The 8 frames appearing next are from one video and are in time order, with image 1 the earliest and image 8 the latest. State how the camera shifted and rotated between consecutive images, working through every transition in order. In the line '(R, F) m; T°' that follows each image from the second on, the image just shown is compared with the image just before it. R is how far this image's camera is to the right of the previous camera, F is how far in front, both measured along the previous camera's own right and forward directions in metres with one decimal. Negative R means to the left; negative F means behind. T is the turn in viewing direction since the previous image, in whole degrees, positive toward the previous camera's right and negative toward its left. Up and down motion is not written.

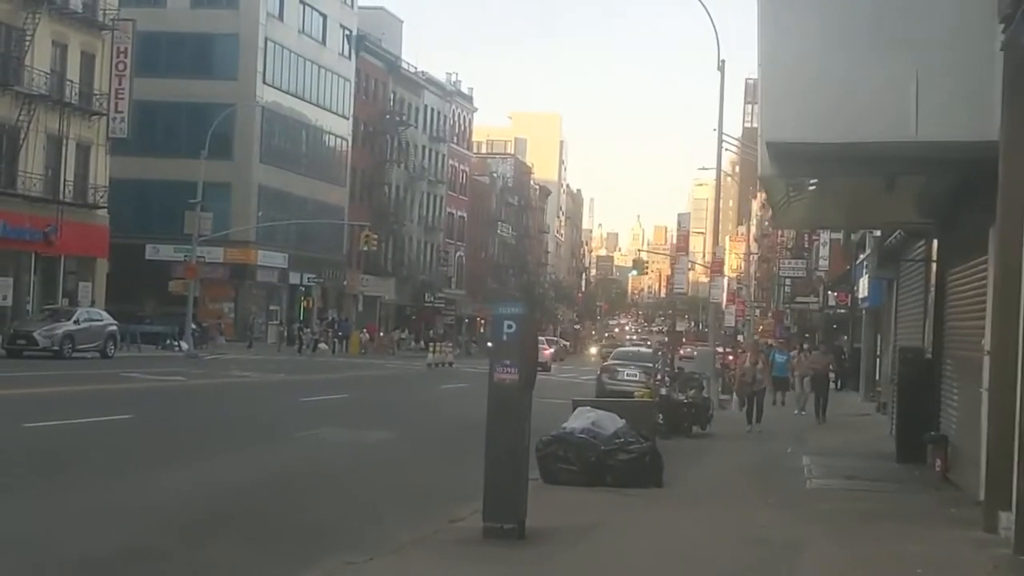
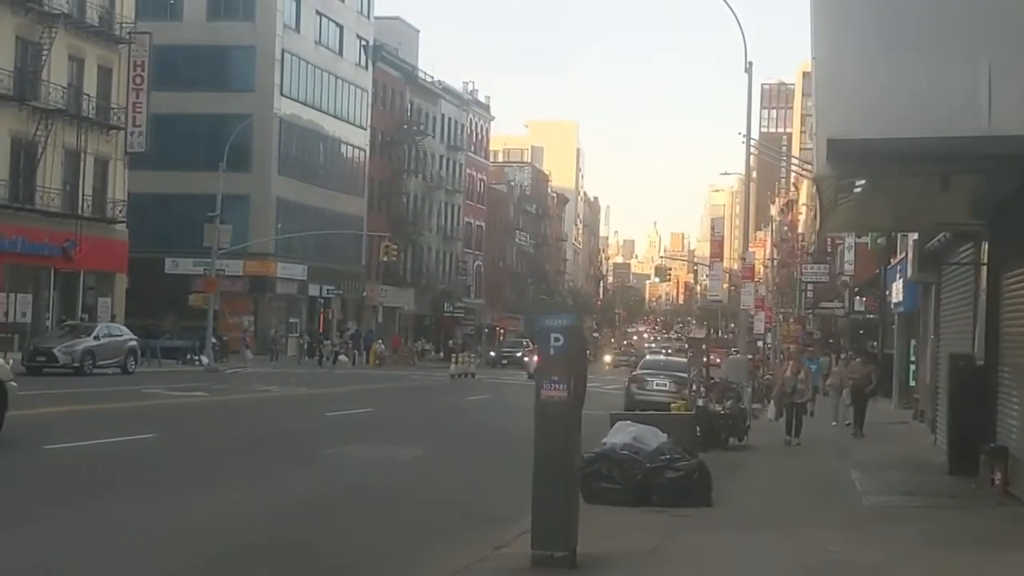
(-0.2, +0.5) m; -1°
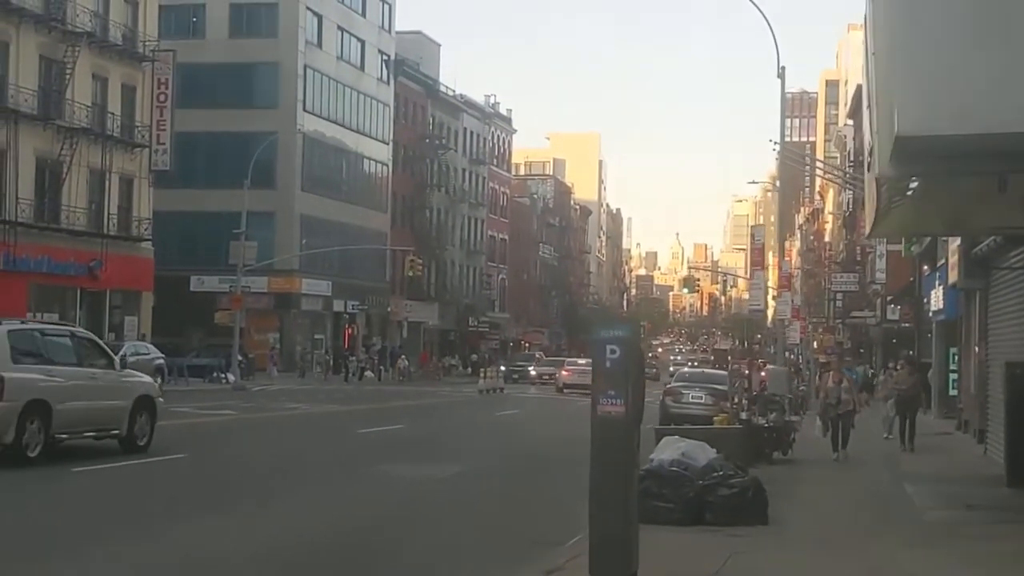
(-0.2, +0.5) m; -1°
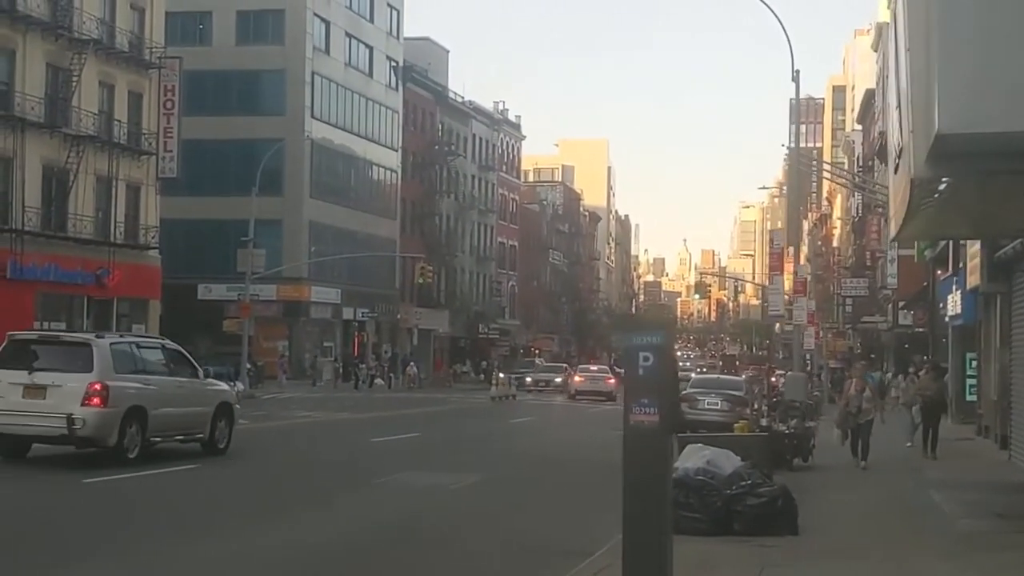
(-0.1, +0.4) m; 0°
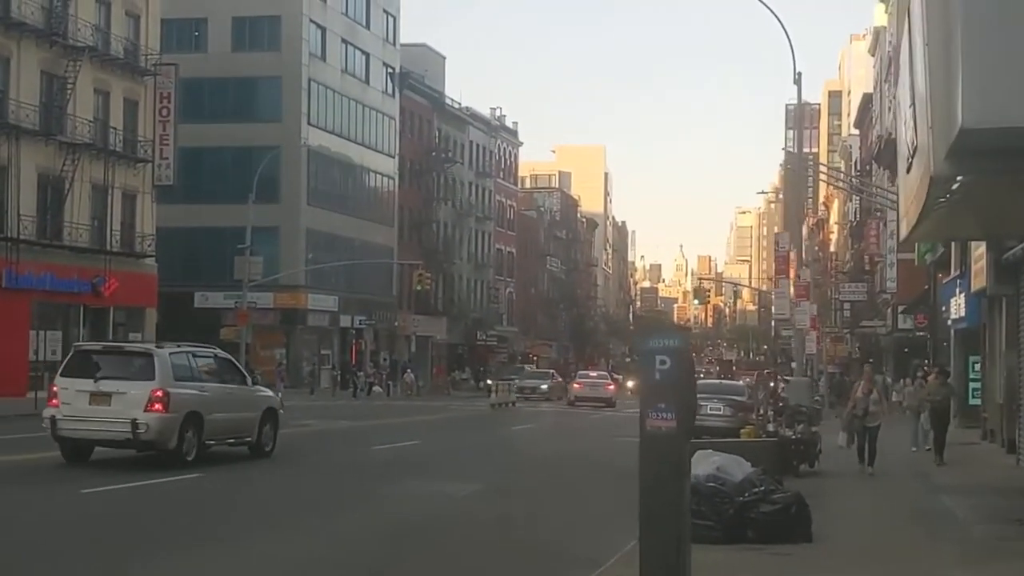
(-0.1, +0.3) m; 0°
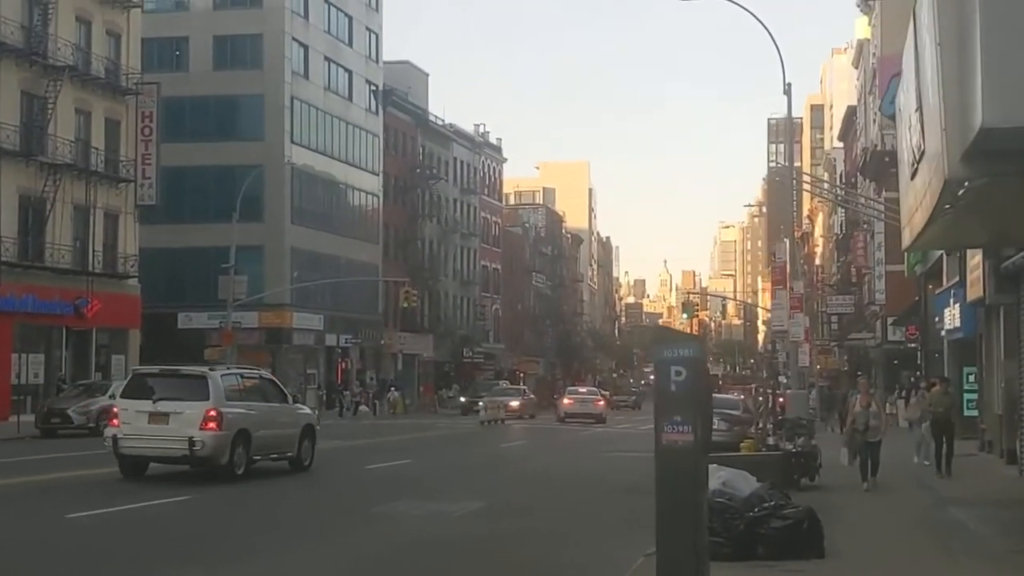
(-0.1, +0.4) m; +1°
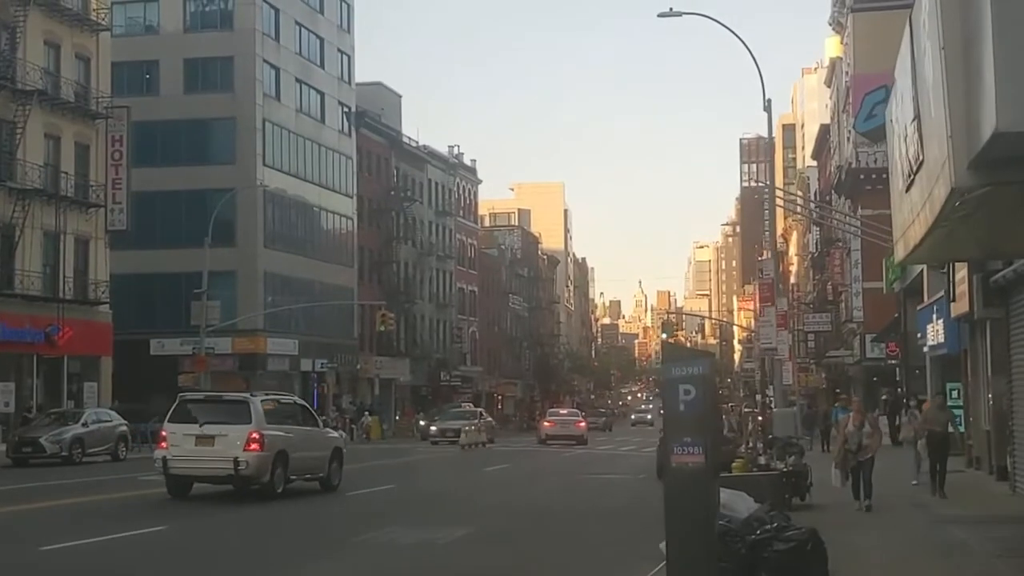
(-0.1, +0.5) m; +1°
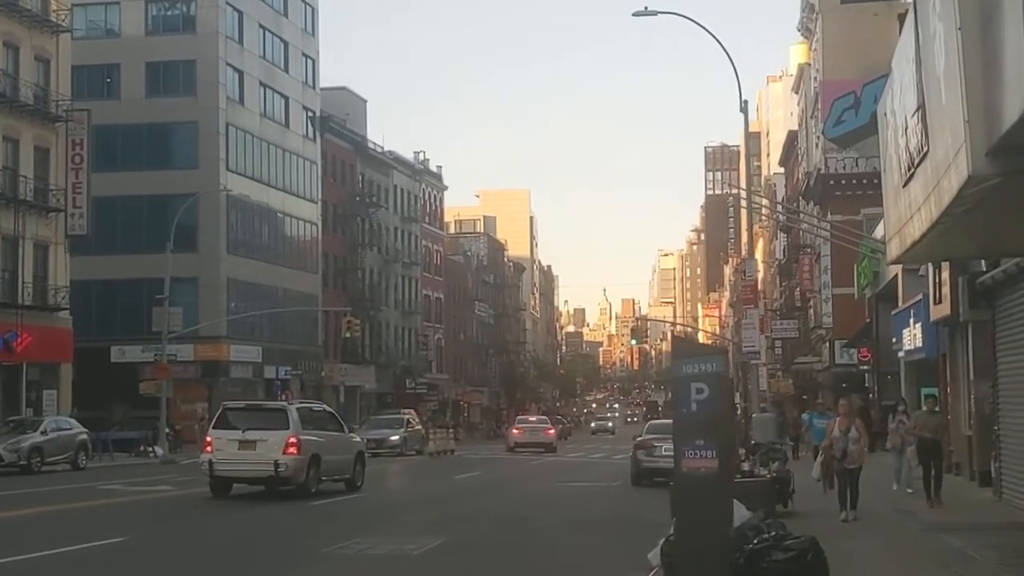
(-0.2, +0.6) m; +2°
